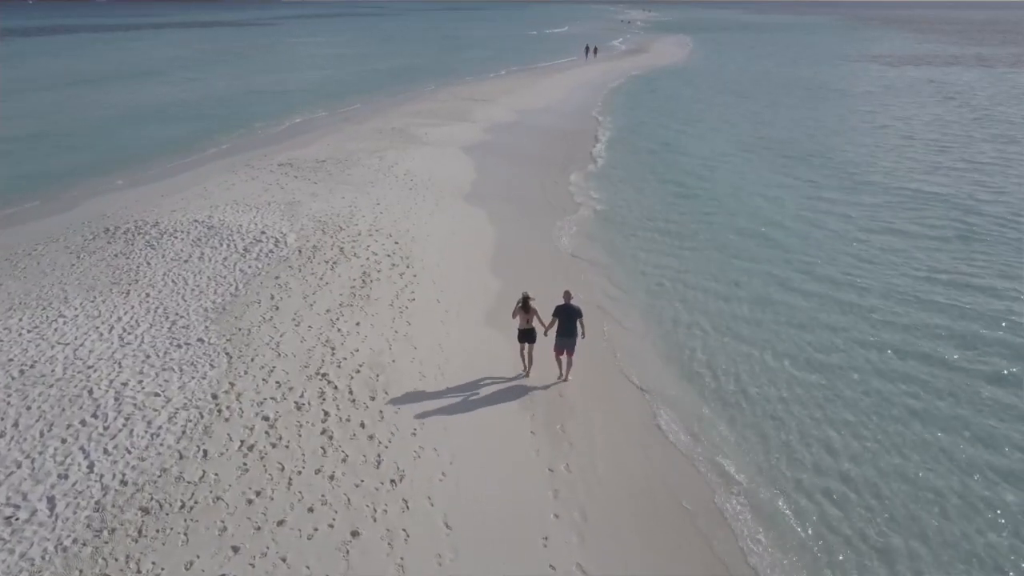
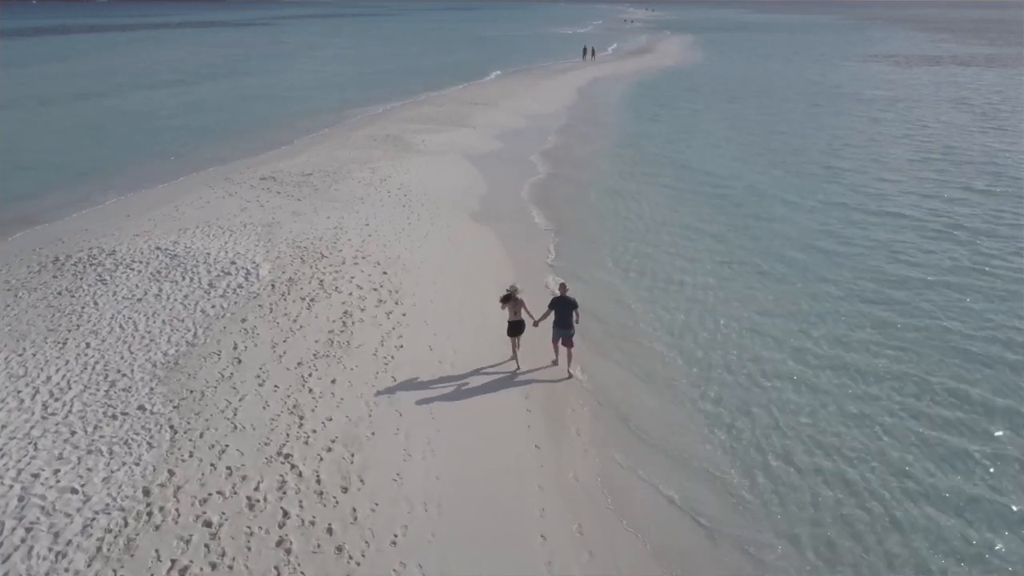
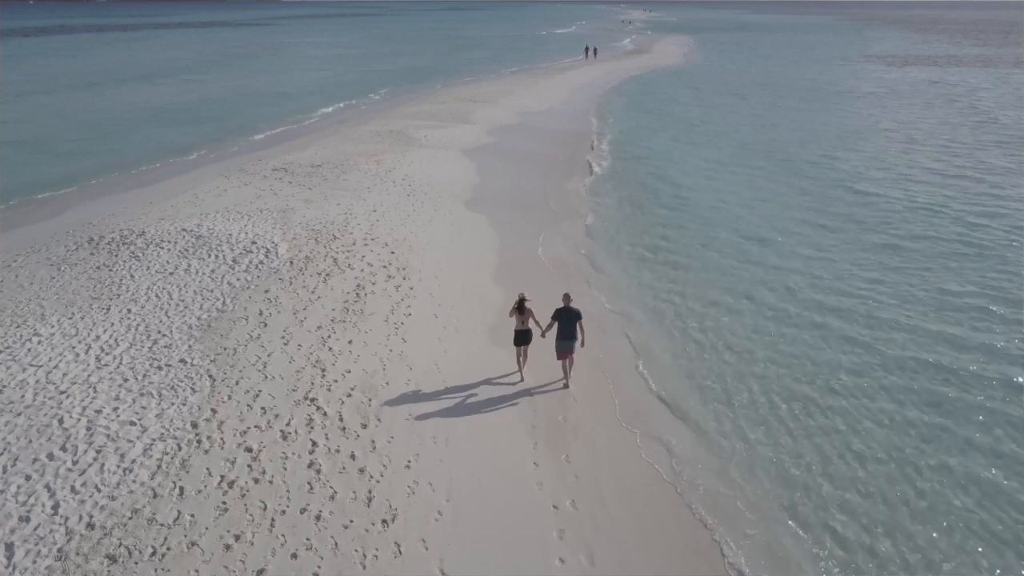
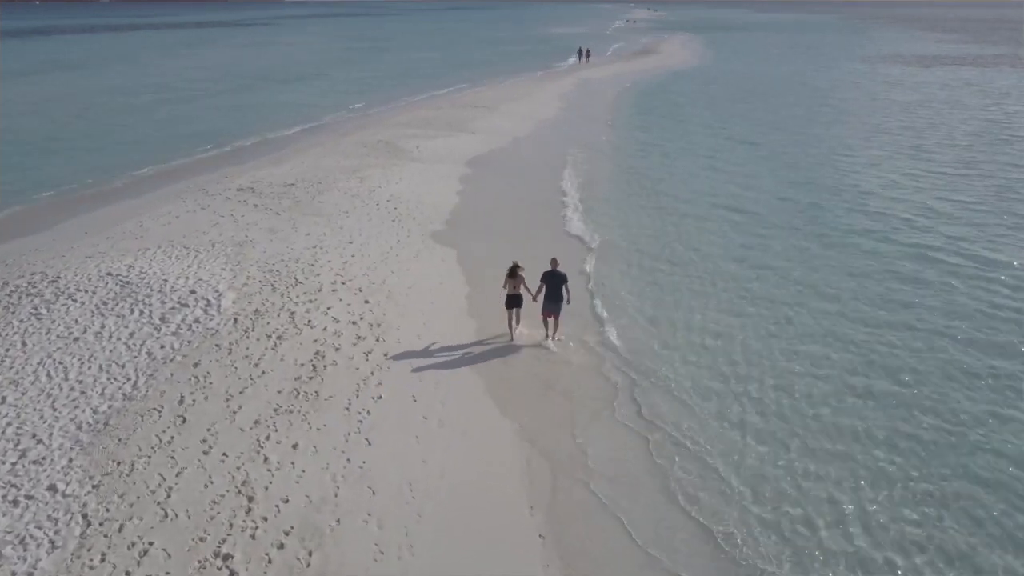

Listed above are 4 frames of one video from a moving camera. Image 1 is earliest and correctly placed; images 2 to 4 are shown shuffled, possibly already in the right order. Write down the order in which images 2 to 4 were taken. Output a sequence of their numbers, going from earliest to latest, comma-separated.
3, 2, 4
